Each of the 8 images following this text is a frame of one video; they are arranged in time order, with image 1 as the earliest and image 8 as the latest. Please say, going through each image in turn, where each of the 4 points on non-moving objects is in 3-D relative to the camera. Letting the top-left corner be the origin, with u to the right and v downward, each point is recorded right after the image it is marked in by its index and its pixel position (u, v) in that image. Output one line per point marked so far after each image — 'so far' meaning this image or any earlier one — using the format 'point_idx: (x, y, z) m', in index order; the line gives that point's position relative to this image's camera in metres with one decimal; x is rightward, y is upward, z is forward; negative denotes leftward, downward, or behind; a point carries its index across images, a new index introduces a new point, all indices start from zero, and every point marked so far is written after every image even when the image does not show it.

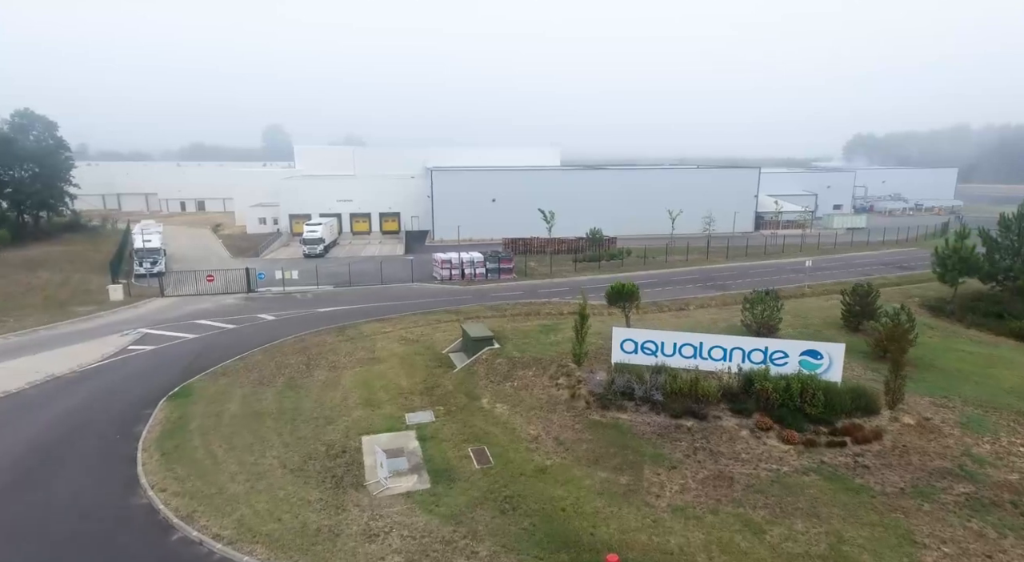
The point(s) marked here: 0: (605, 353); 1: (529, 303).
0: (+1.8, -1.4, +12.0) m
1: (+0.5, -0.7, +20.0) m
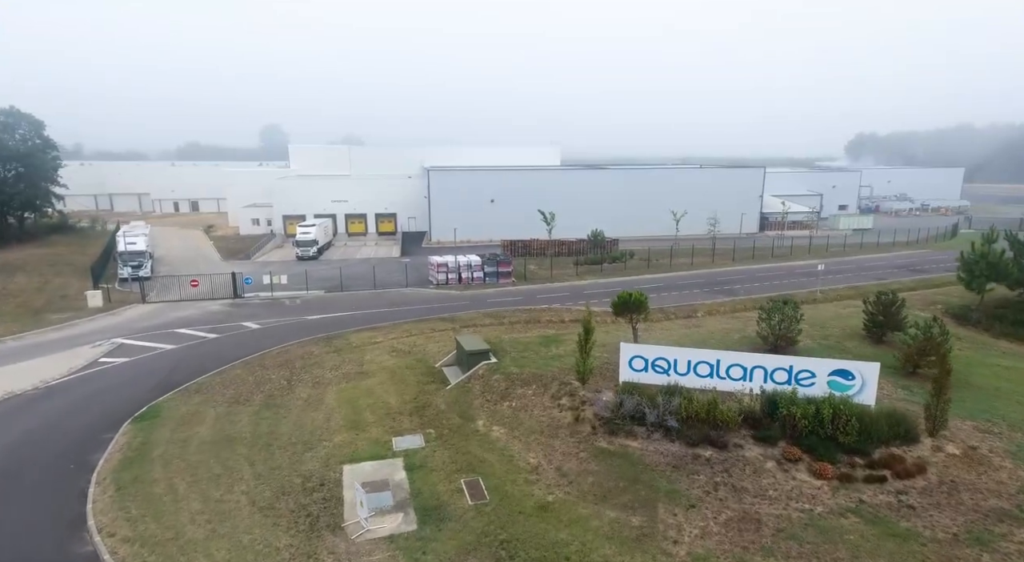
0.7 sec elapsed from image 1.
0: (+1.8, -1.6, +11.0) m
1: (+0.5, -0.9, +19.0) m
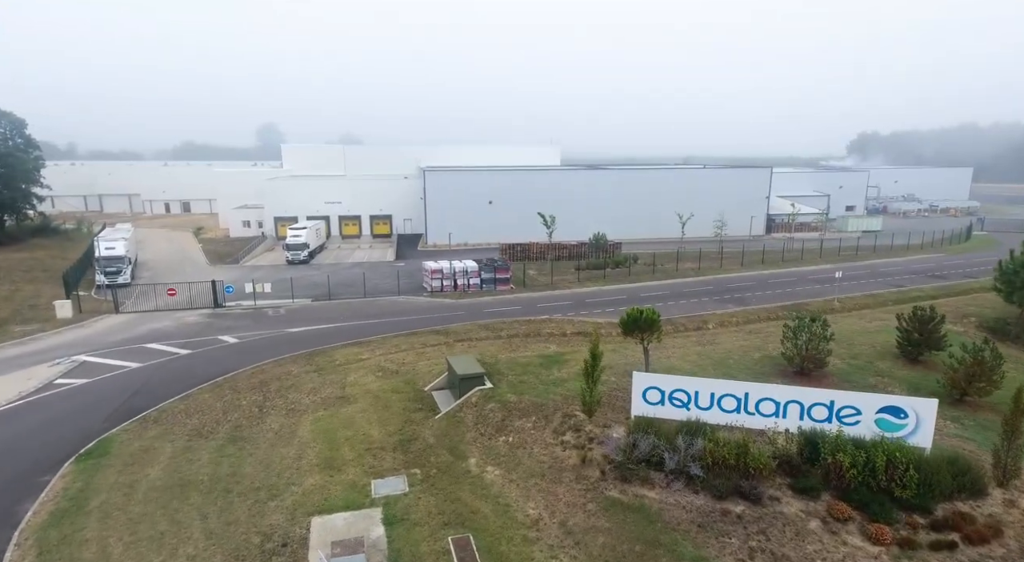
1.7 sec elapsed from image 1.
0: (+1.7, -1.8, +9.7) m
1: (+0.4, -1.2, +17.7) m
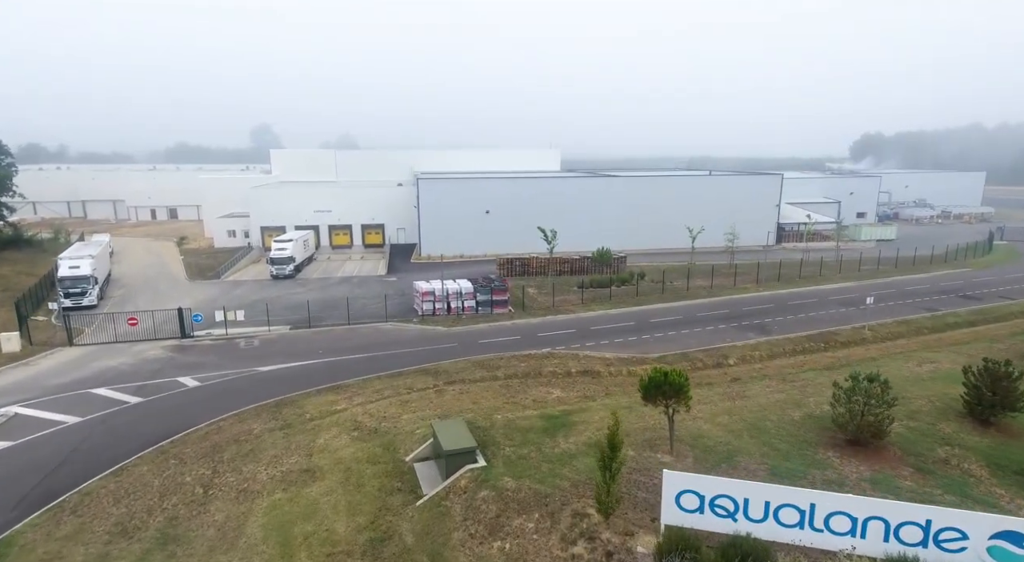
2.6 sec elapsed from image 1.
0: (+1.7, -2.6, +7.8) m
1: (+0.4, -1.9, +15.8) m
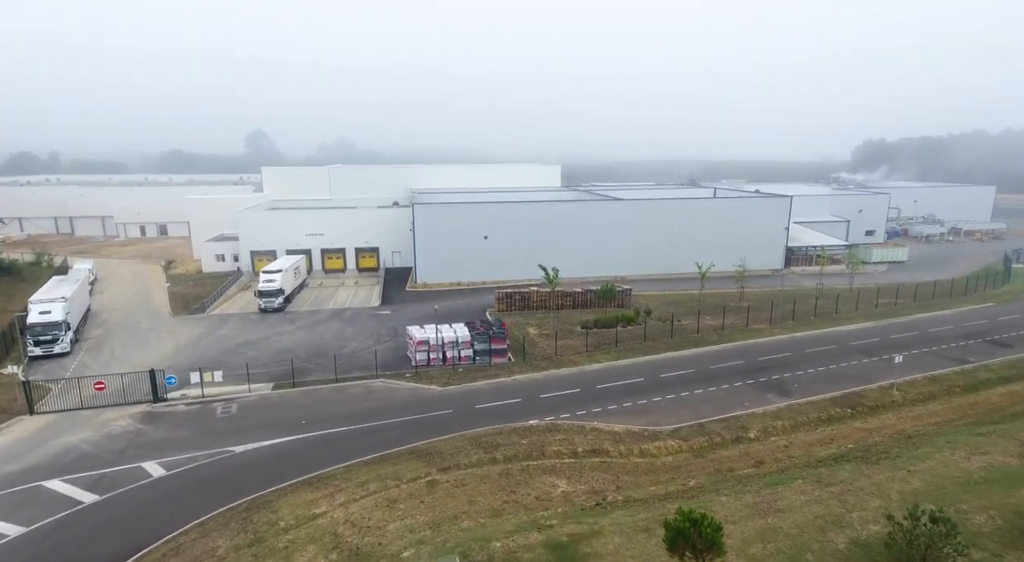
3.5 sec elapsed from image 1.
0: (+1.7, -4.2, +6.5) m
1: (+0.4, -3.5, +14.5) m
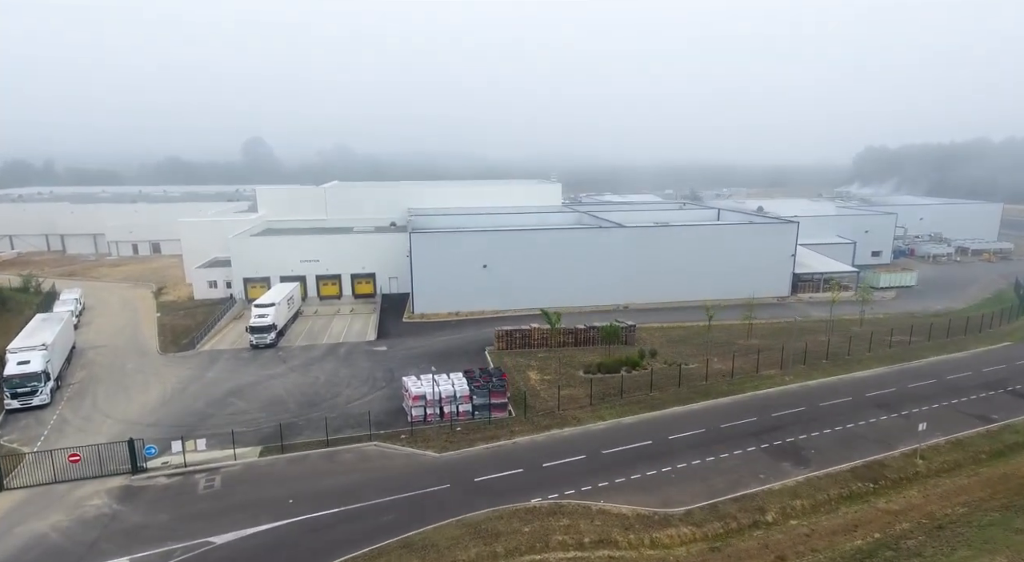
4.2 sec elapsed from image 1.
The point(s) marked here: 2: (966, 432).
0: (+1.7, -5.8, +5.5) m
1: (+0.4, -5.1, +13.5) m
2: (+12.8, -4.3, +17.5) m
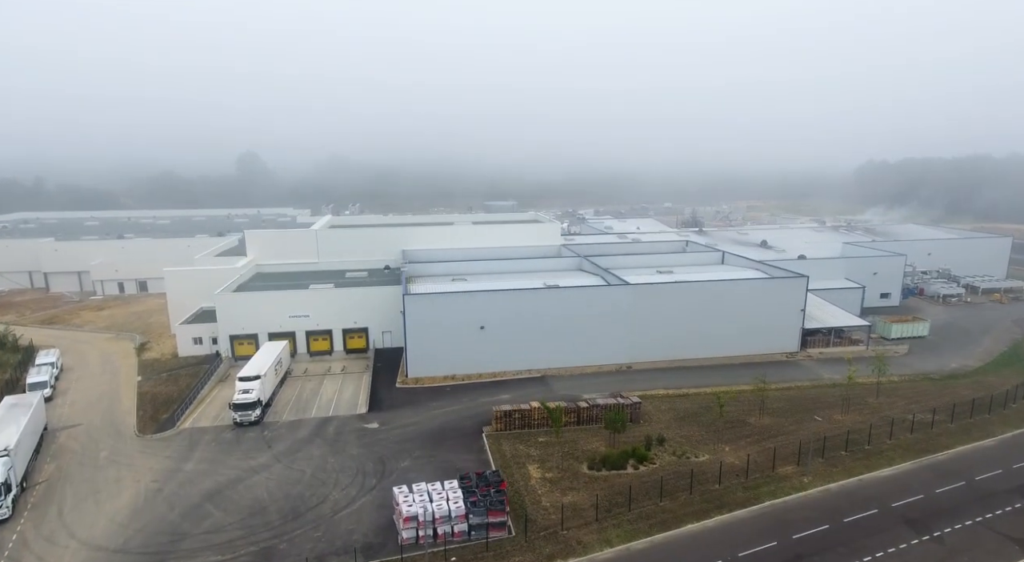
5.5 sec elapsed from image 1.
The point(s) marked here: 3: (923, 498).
0: (+1.8, -8.9, +4.0) m
1: (+0.4, -8.2, +12.0) m
2: (+12.8, -7.4, +16.1) m
3: (+12.9, -6.8, +19.5) m
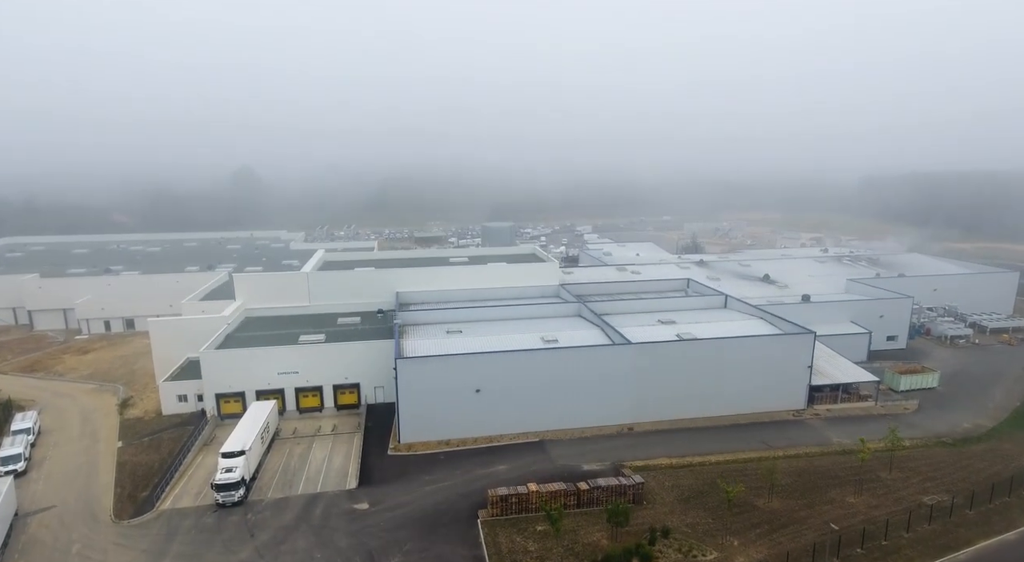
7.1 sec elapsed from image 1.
0: (+1.7, -11.9, +2.7) m
1: (+0.3, -11.2, +10.7) m
2: (+12.7, -10.4, +14.8) m
3: (+12.8, -9.8, +18.3) m
